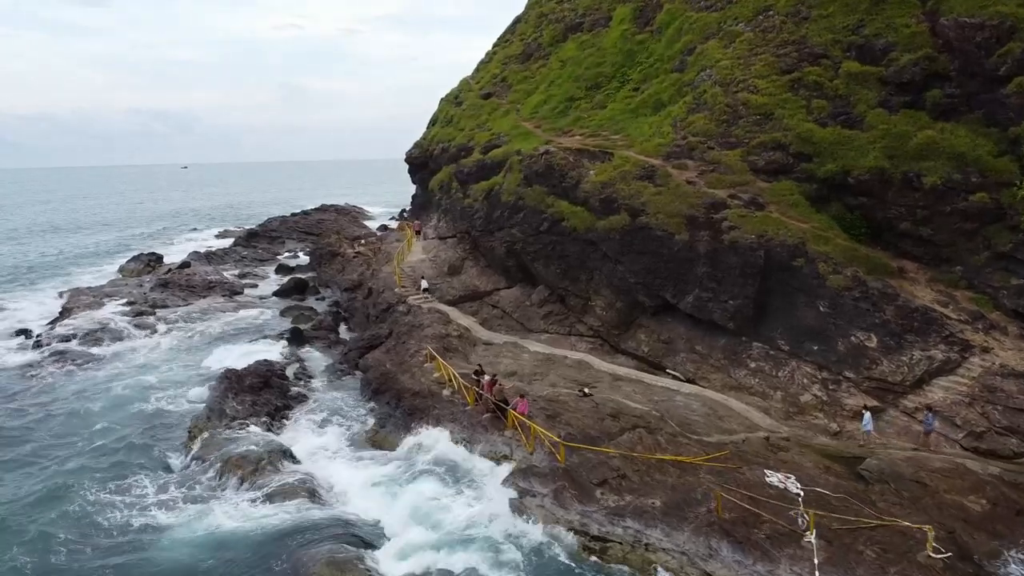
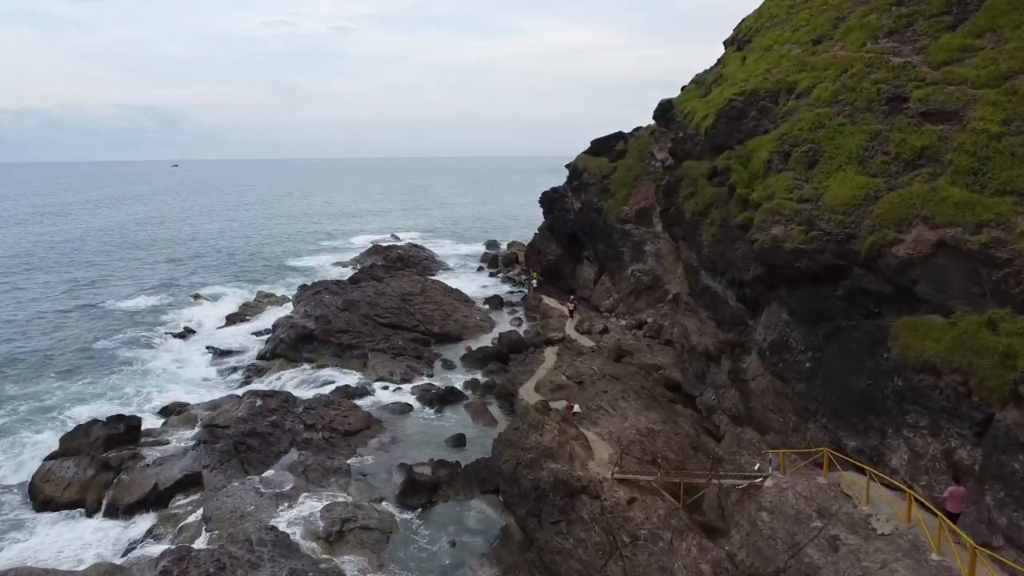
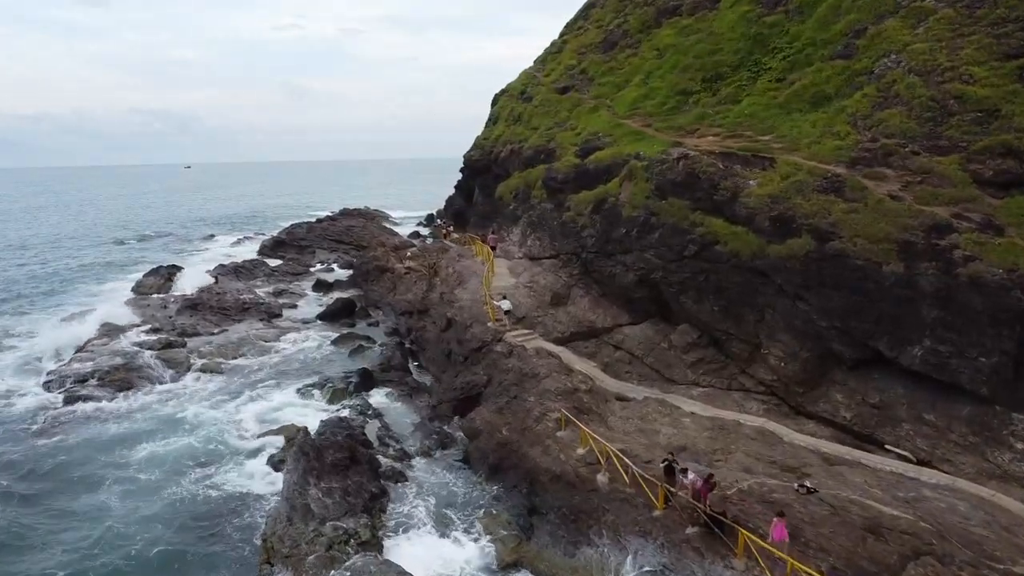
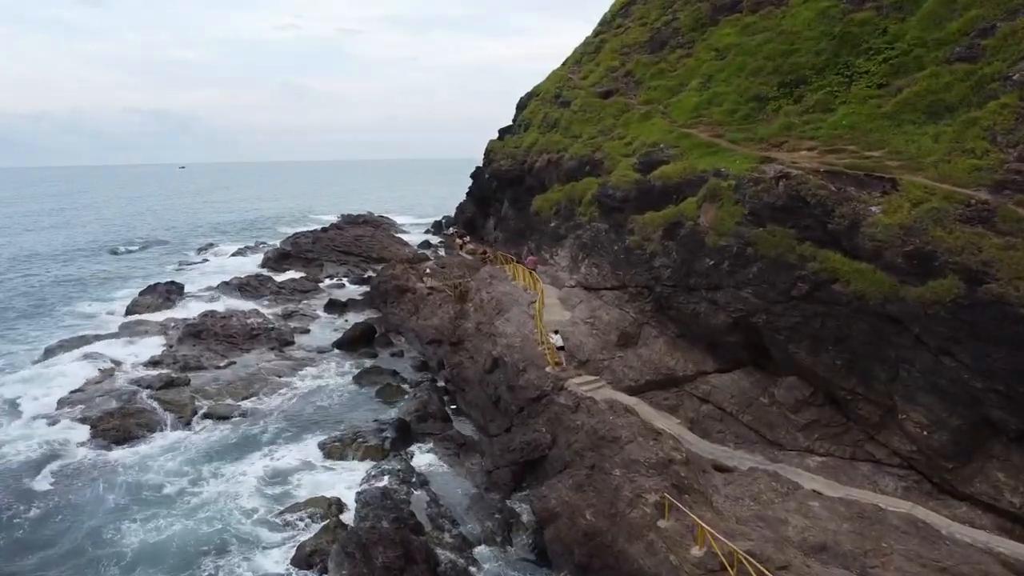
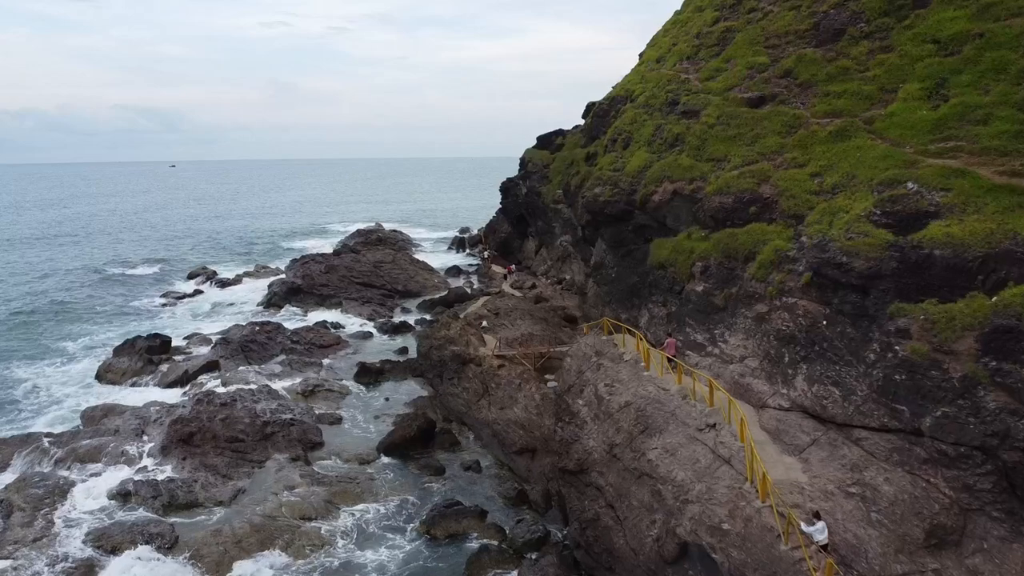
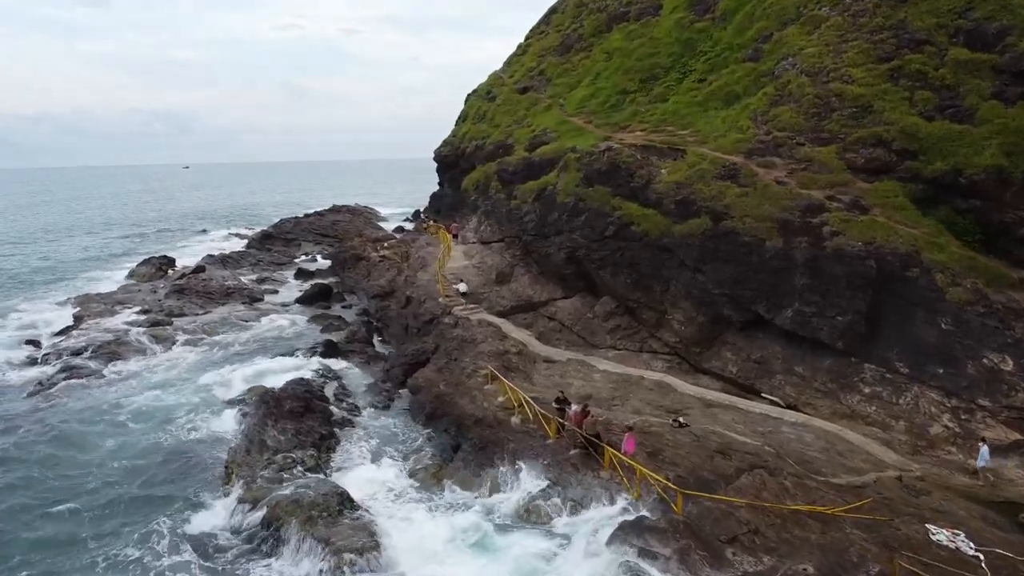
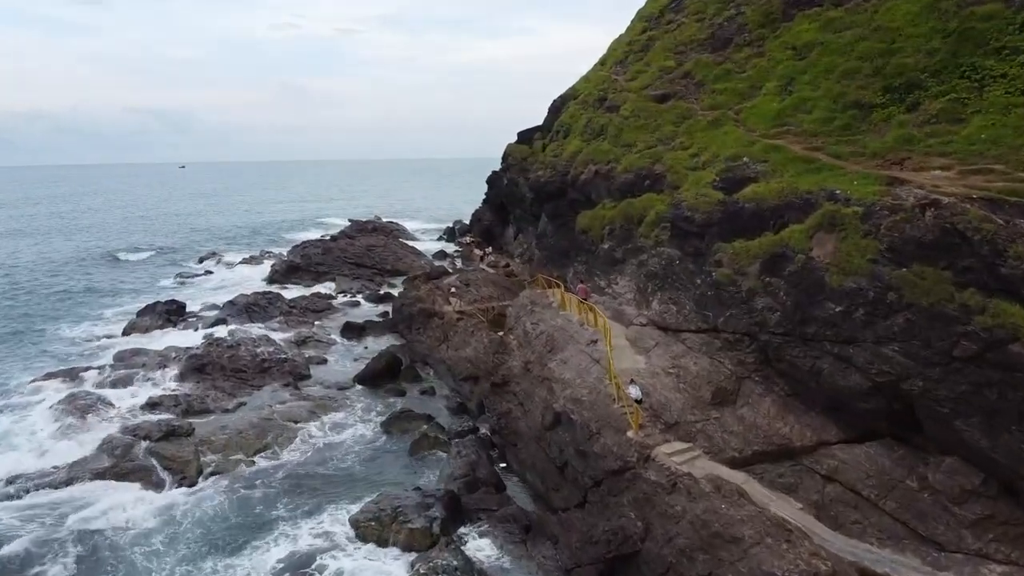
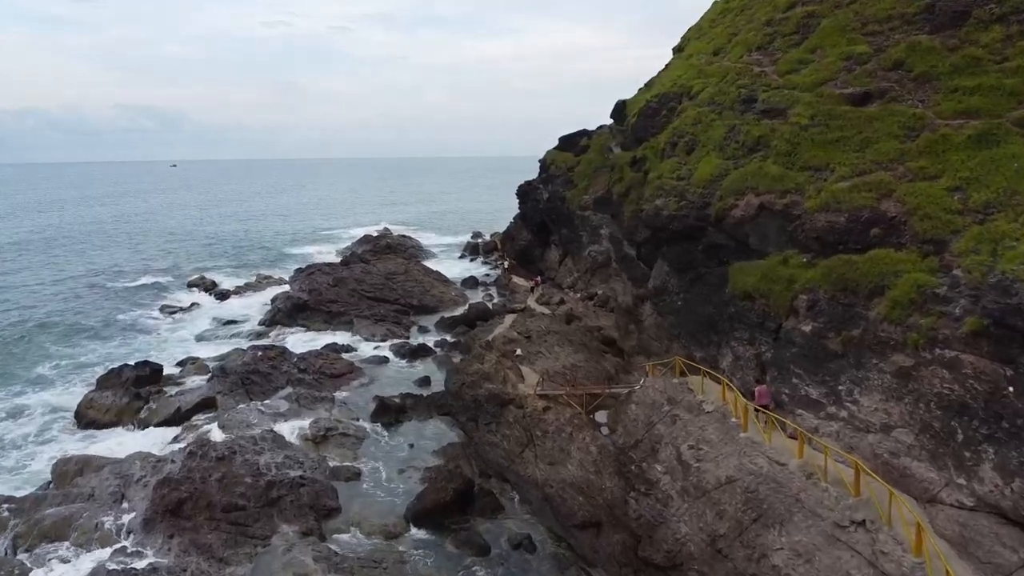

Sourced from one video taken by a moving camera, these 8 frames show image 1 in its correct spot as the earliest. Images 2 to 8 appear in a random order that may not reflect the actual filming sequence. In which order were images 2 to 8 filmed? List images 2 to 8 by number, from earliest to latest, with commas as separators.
6, 3, 4, 7, 5, 8, 2
